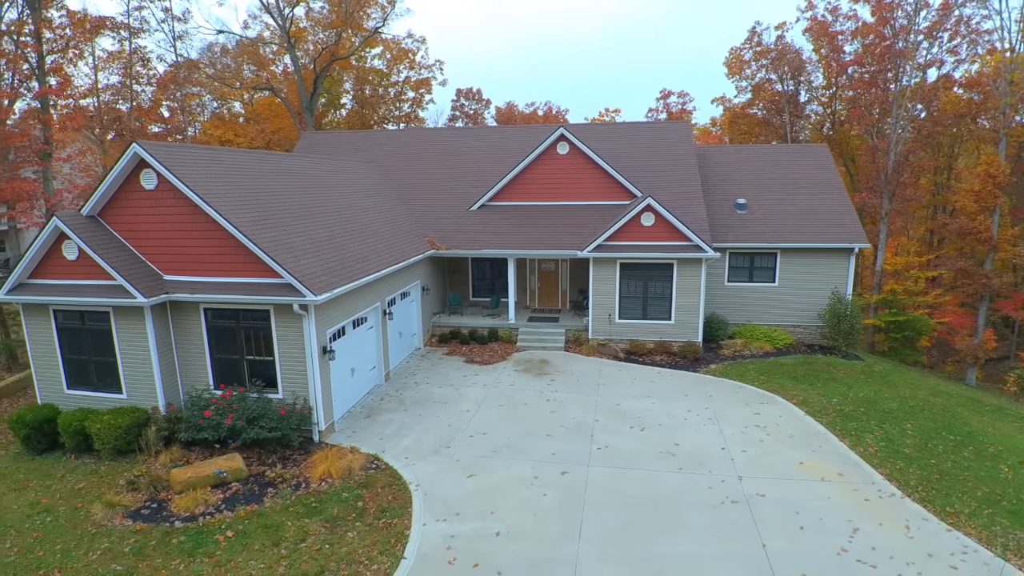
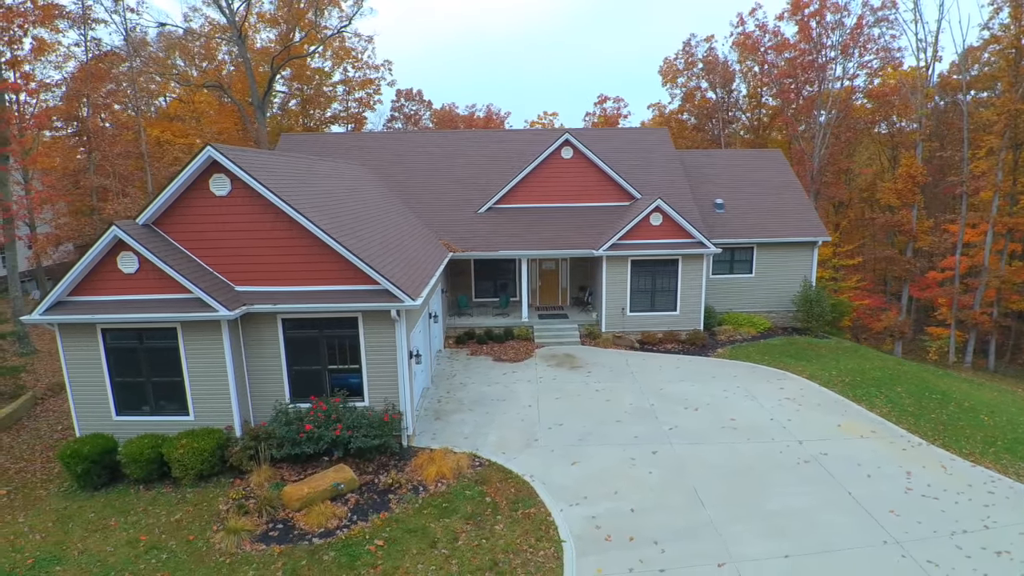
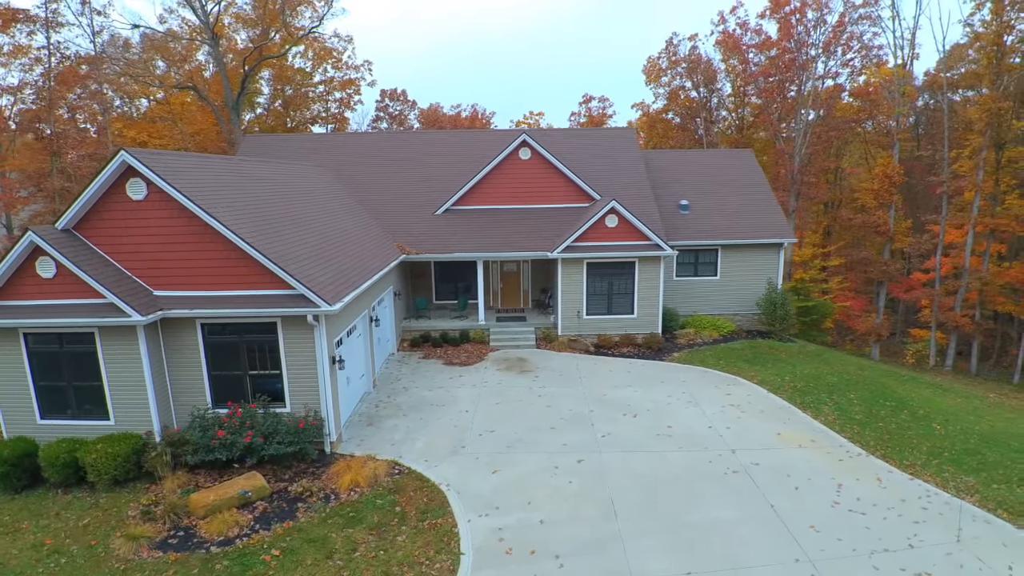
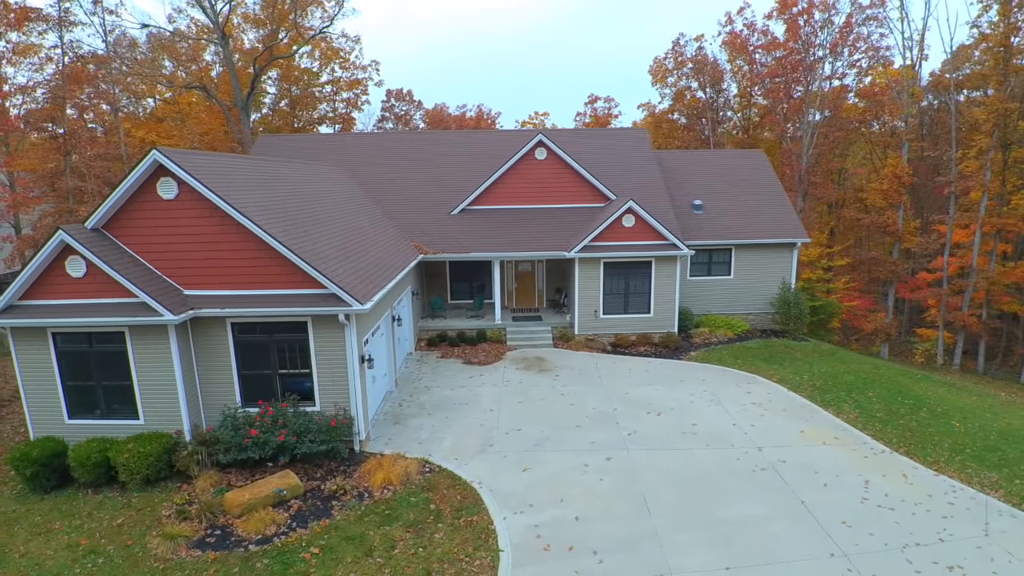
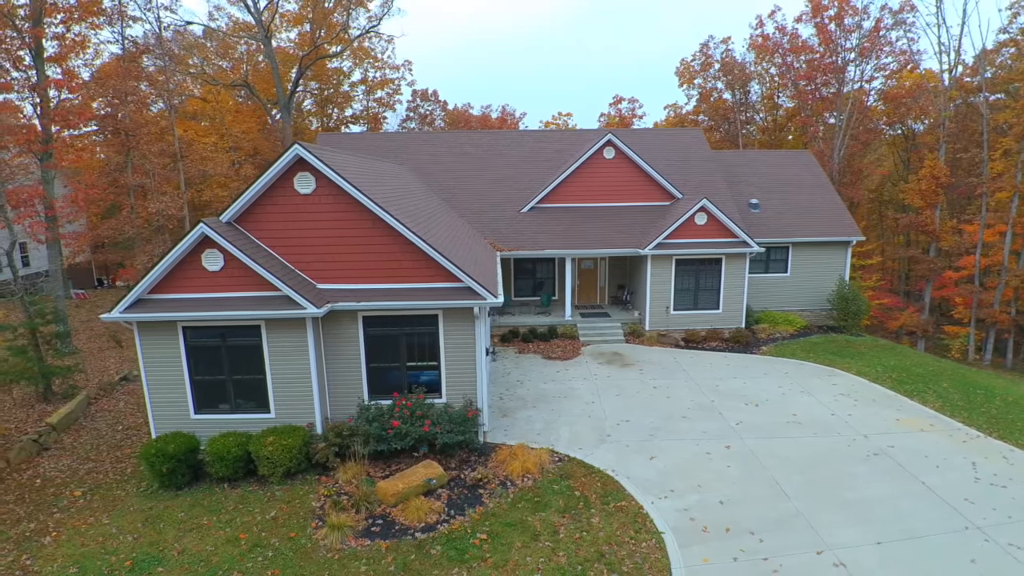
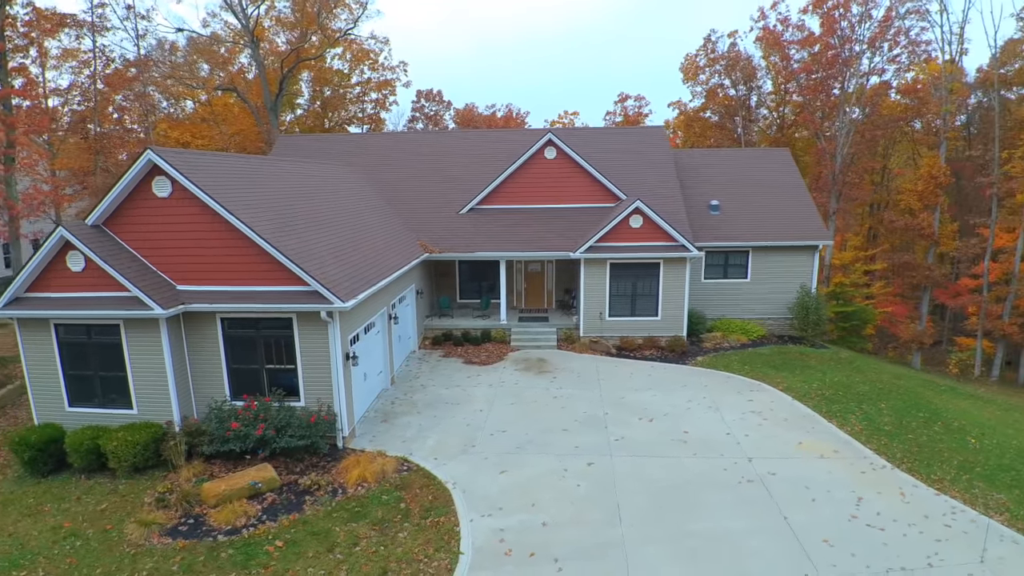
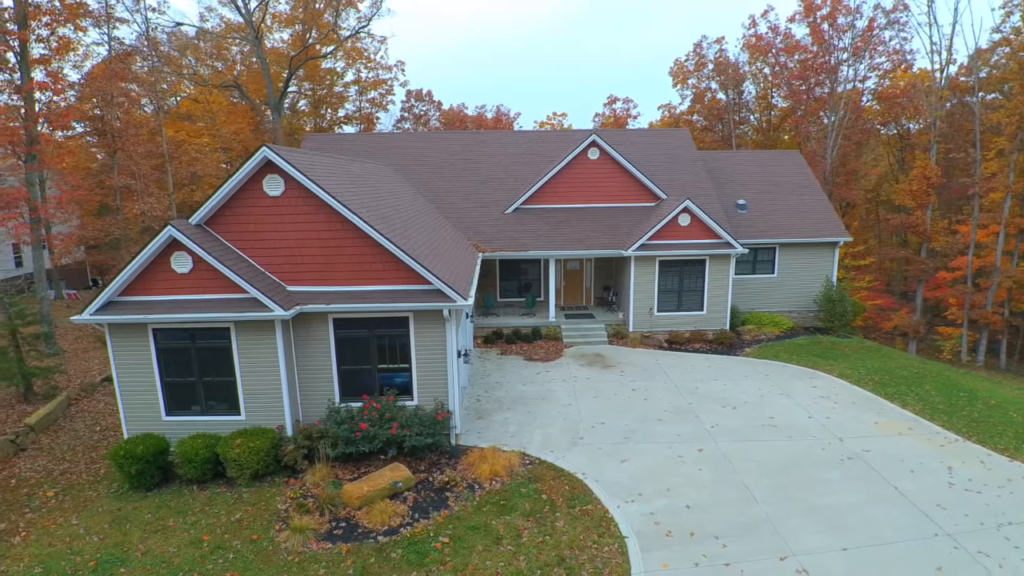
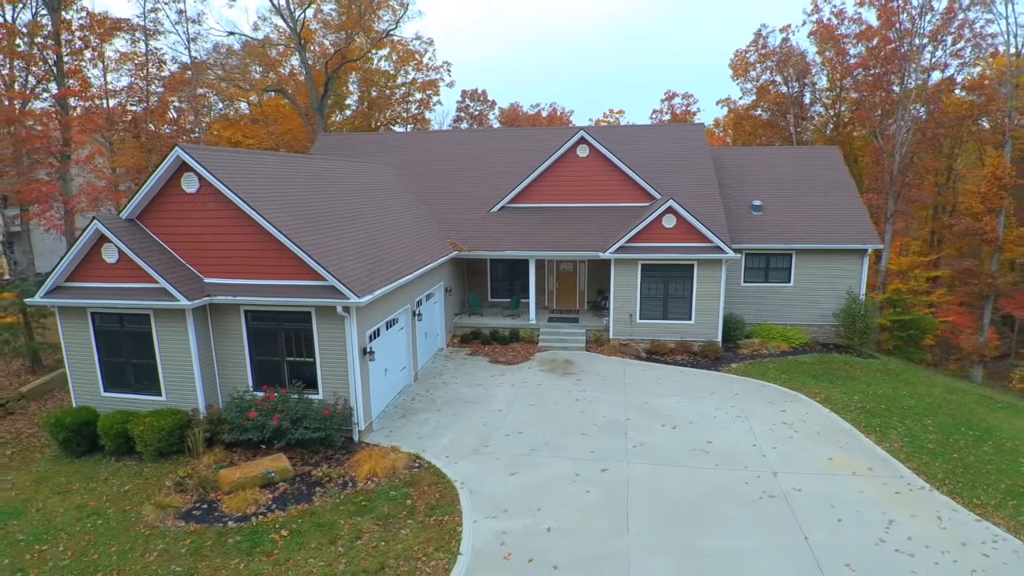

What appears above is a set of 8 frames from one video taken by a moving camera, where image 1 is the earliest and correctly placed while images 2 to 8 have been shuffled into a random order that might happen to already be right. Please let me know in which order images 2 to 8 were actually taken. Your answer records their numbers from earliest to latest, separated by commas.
8, 6, 3, 4, 2, 7, 5
